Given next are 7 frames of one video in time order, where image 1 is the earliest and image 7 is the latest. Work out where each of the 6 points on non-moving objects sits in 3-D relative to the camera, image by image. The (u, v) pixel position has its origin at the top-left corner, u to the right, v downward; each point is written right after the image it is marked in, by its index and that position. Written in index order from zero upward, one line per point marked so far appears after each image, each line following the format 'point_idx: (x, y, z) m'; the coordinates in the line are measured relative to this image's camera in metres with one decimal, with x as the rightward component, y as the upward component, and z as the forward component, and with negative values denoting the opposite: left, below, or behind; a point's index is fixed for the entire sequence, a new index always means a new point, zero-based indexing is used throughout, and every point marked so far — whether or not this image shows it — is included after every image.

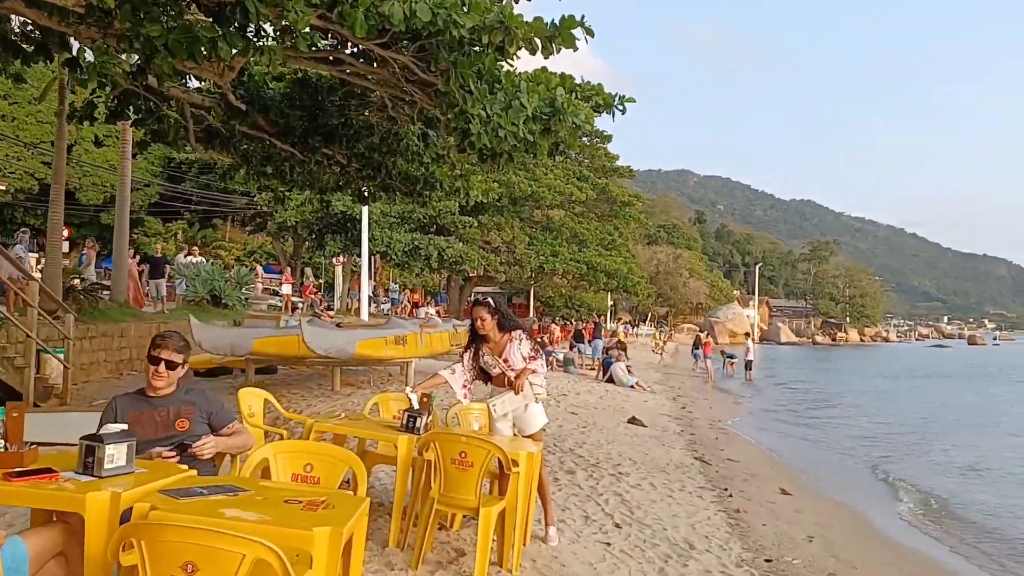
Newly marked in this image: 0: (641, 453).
0: (+1.6, -2.0, +10.4) m
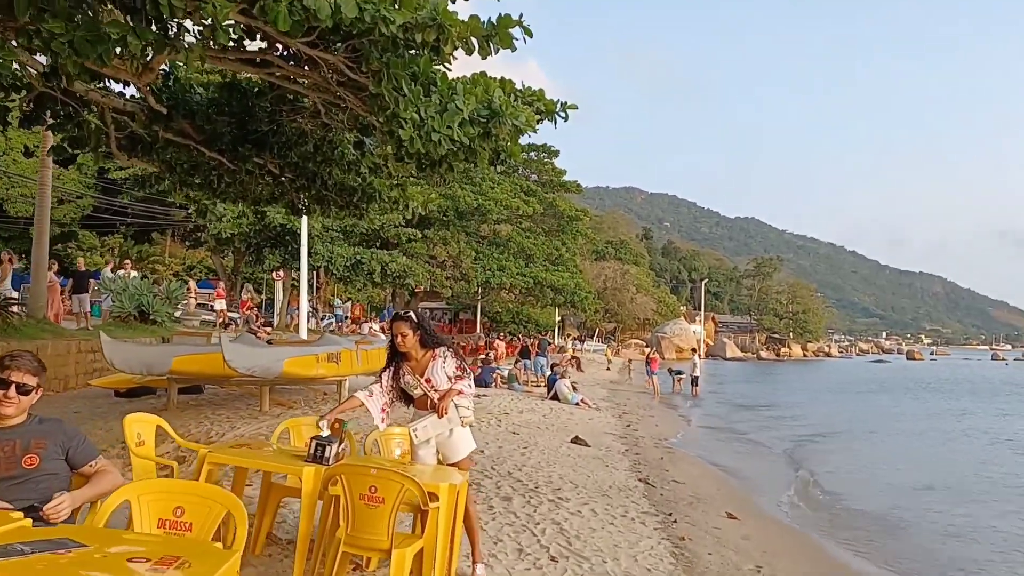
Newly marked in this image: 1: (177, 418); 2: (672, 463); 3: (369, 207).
0: (+0.8, -2.1, +9.9) m
1: (-4.9, -1.9, +12.8) m
2: (+2.3, -2.5, +12.2) m
3: (-2.1, +1.2, +13.2) m
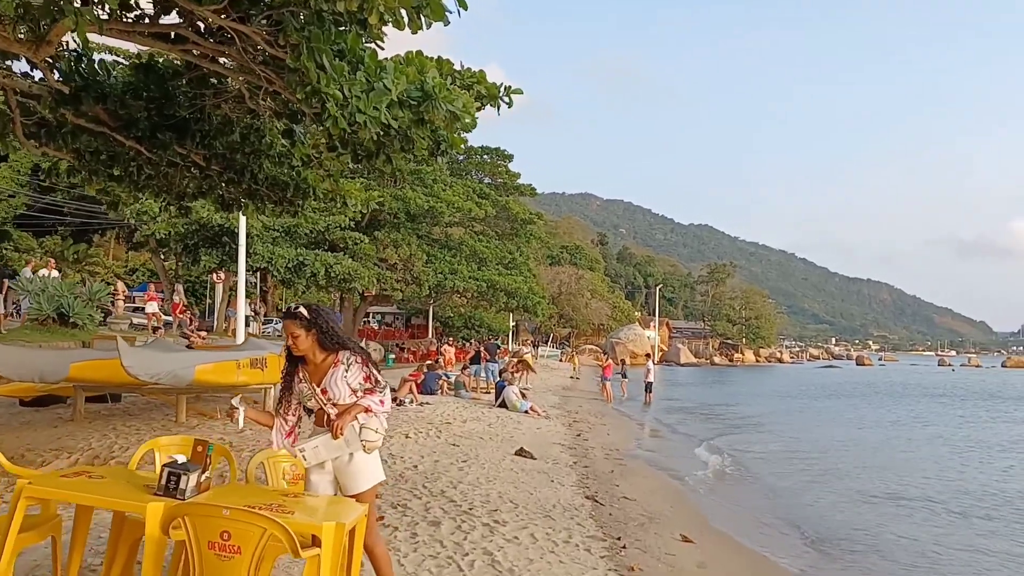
0: (+0.2, -2.1, +9.0) m
1: (-5.7, -1.9, +11.6) m
2: (+1.5, -2.5, +11.3) m
3: (-3.0, +1.2, +12.2) m
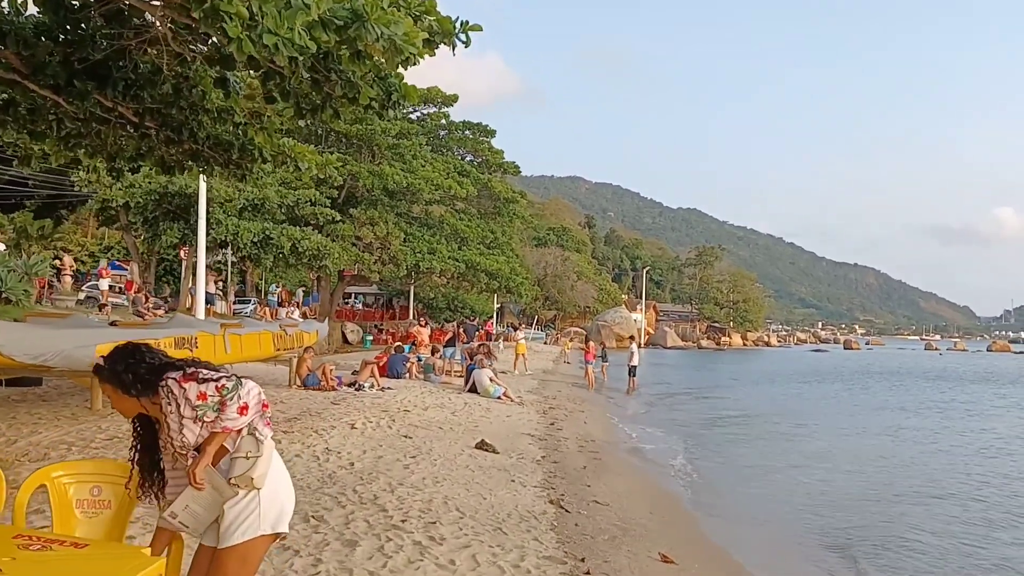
0: (-0.3, -1.8, +7.6) m
1: (-6.2, -1.5, +10.1) m
2: (+1.0, -2.1, +10.0) m
3: (-3.4, +1.6, +10.7) m
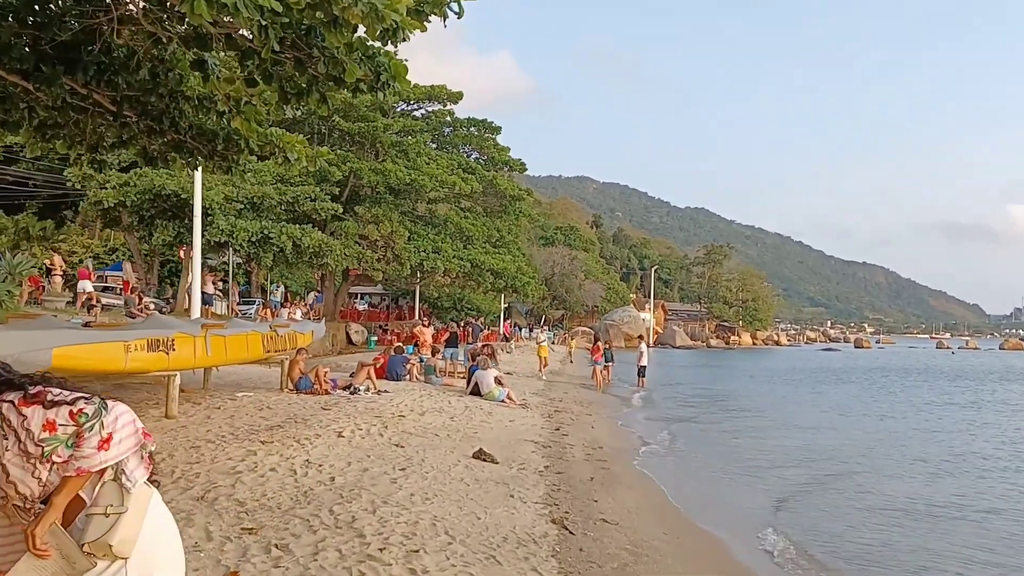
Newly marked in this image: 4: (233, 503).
0: (-0.3, -1.8, +6.8) m
1: (-6.2, -1.5, +9.4) m
2: (+1.0, -2.1, +9.1) m
3: (-3.4, +1.6, +9.9) m
4: (-2.0, -1.6, +6.3) m
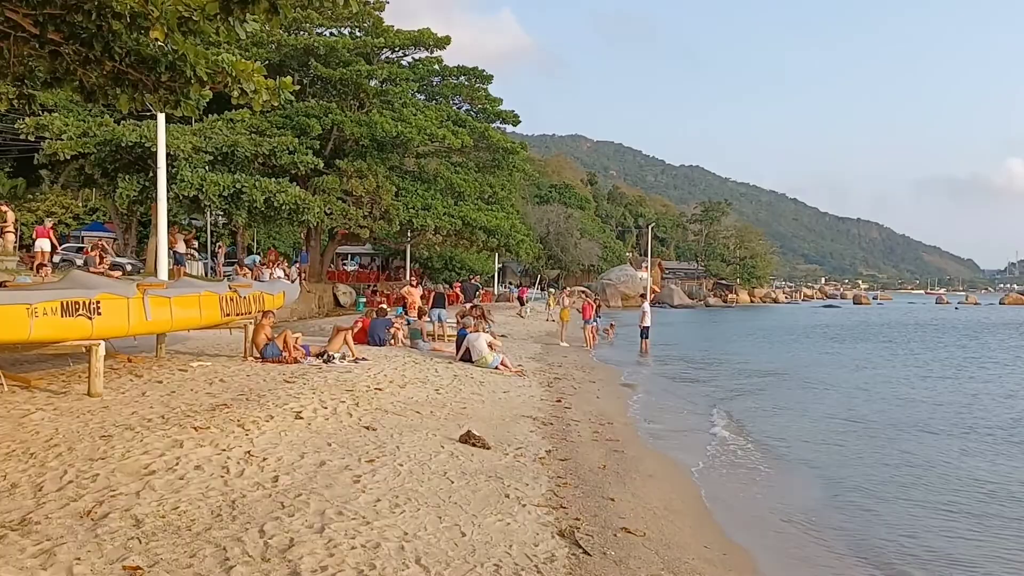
0: (-0.3, -1.4, +5.1) m
1: (-6.3, -1.1, +7.6) m
2: (+0.9, -1.6, +7.5) m
3: (-3.5, +2.1, +8.1) m
4: (-2.1, -1.3, +4.7) m
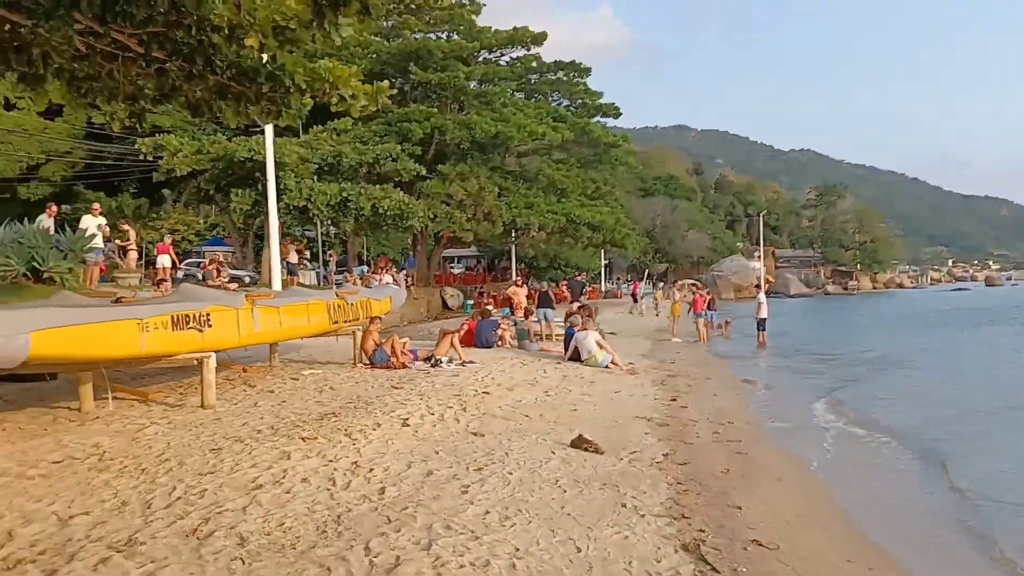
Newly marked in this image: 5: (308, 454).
0: (+0.3, -1.4, +4.8) m
1: (-5.3, -1.3, +8.0) m
2: (+1.9, -1.5, +7.0) m
3: (-2.6, +2.0, +8.1) m
4: (-1.5, -1.3, +4.5) m
5: (-1.5, -1.2, +6.4) m
